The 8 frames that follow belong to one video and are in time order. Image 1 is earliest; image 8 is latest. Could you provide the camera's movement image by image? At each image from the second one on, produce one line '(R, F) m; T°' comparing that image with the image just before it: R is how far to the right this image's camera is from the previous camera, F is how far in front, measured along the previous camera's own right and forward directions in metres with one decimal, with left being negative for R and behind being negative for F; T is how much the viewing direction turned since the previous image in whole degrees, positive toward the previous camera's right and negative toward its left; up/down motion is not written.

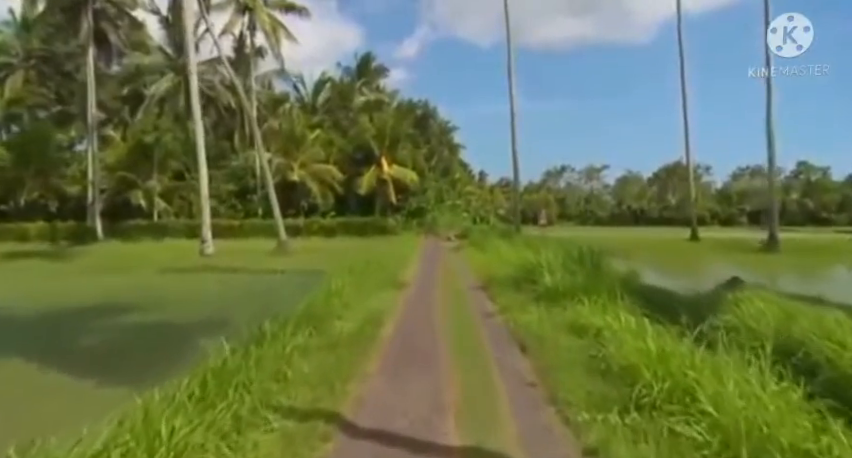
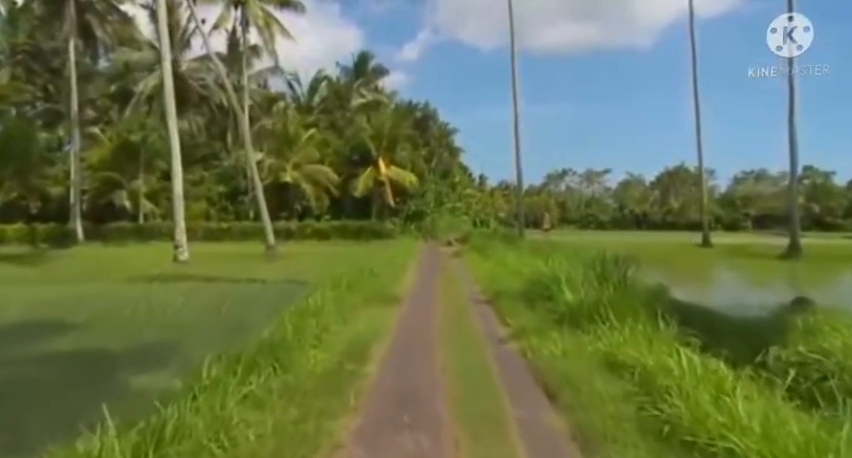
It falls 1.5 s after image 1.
(0.0, +1.3) m; 0°
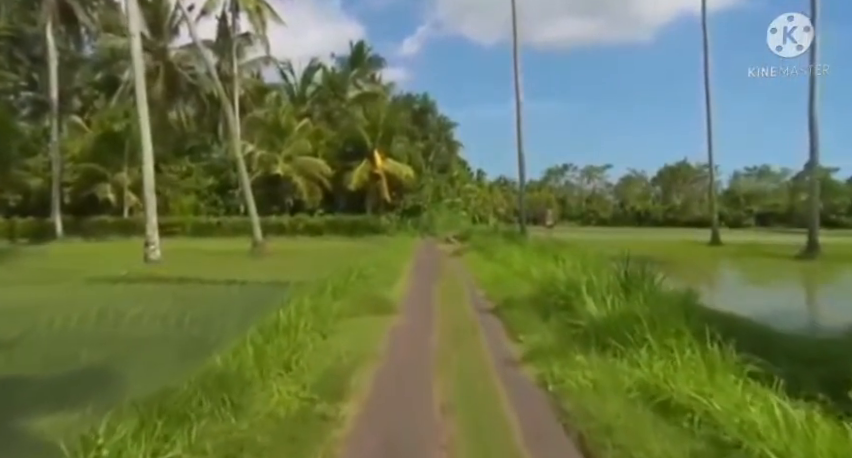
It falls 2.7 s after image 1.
(0.0, +1.1) m; 0°
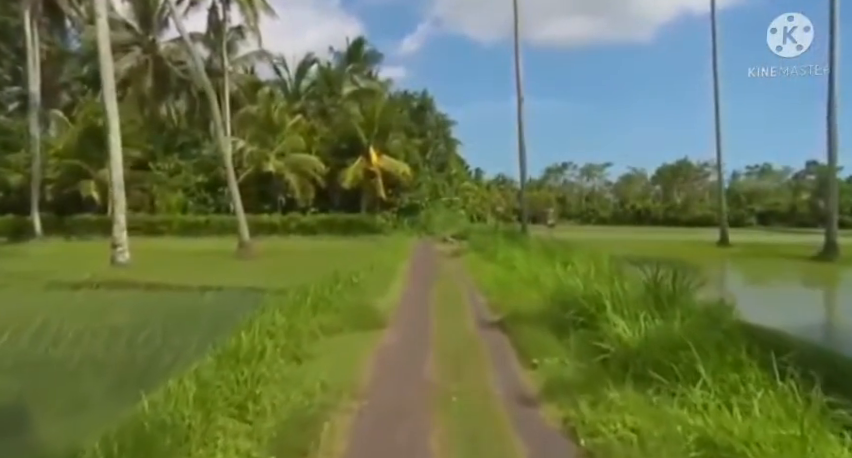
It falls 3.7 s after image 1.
(0.0, +1.0) m; 0°
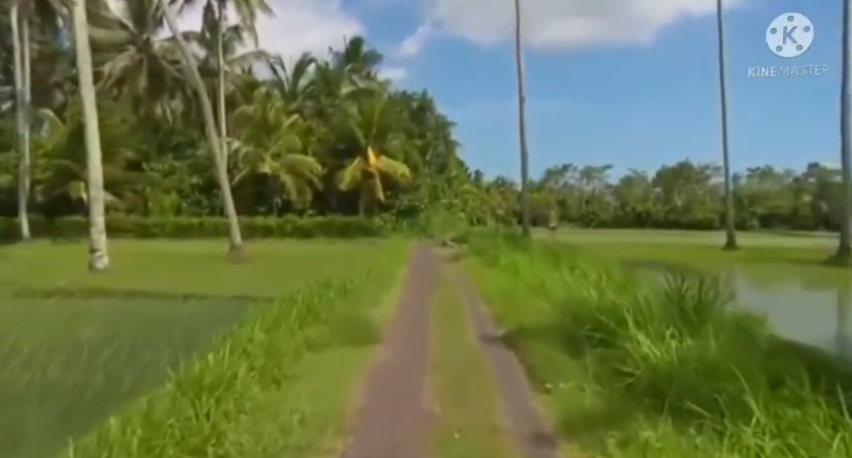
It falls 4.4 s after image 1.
(0.0, +0.6) m; 0°
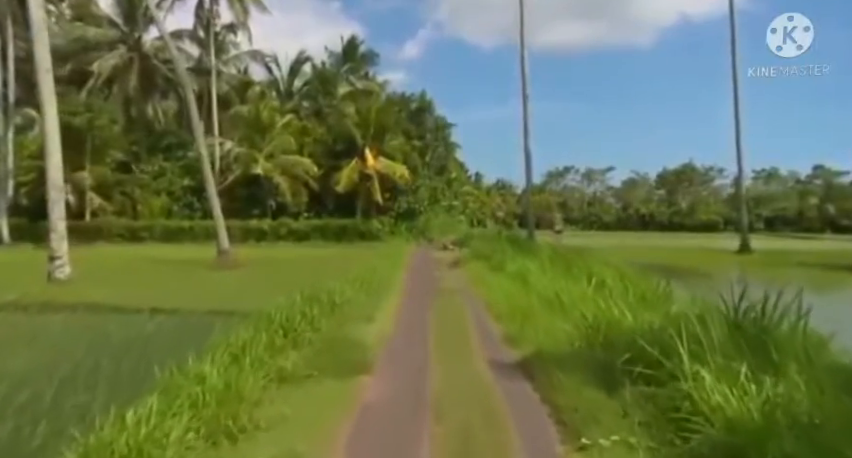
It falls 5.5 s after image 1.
(0.0, +1.0) m; 0°
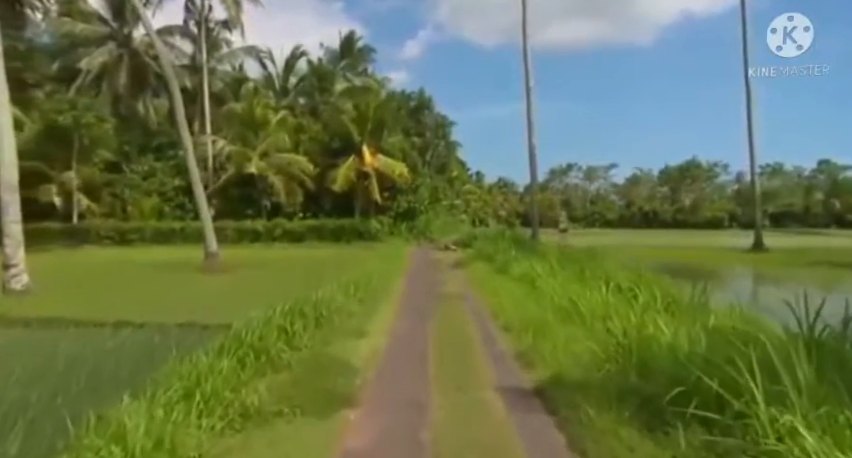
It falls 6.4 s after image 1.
(0.0, +0.9) m; 0°
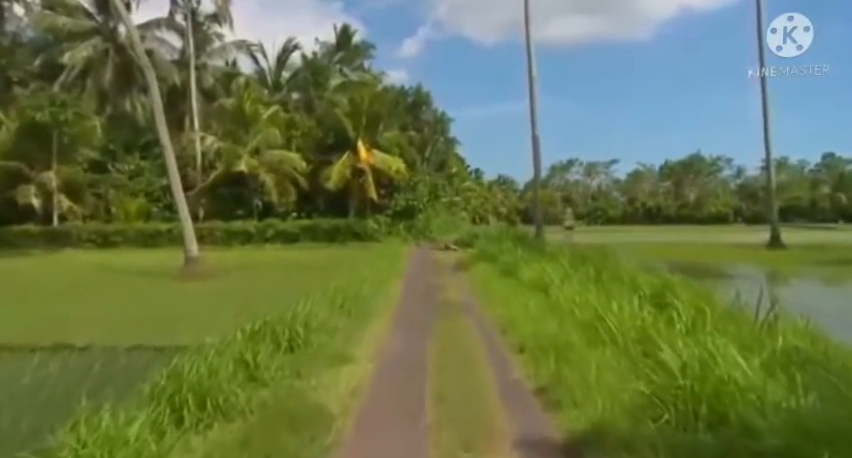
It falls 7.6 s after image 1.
(0.0, +1.1) m; 0°
